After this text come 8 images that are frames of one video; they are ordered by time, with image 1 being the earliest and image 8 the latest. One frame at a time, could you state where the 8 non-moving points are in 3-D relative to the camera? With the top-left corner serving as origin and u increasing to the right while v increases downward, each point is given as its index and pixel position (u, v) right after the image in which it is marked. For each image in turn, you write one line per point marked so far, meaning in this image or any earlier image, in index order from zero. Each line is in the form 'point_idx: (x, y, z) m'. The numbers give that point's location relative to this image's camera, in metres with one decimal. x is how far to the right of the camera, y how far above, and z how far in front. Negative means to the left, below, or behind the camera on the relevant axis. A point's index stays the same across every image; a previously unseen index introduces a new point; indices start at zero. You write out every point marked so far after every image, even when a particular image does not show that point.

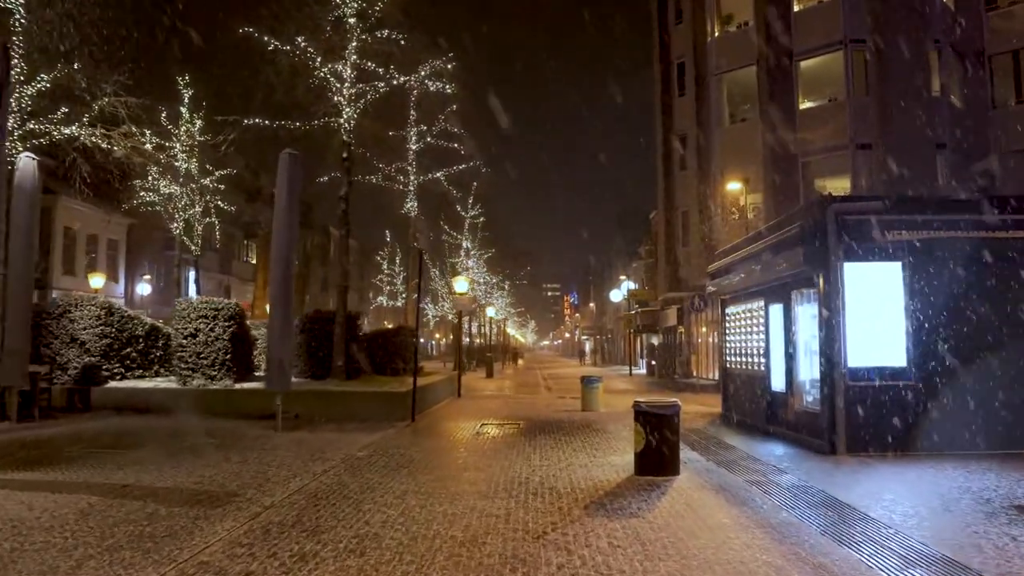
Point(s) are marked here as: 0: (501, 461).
0: (-0.1, -2.3, +10.6) m
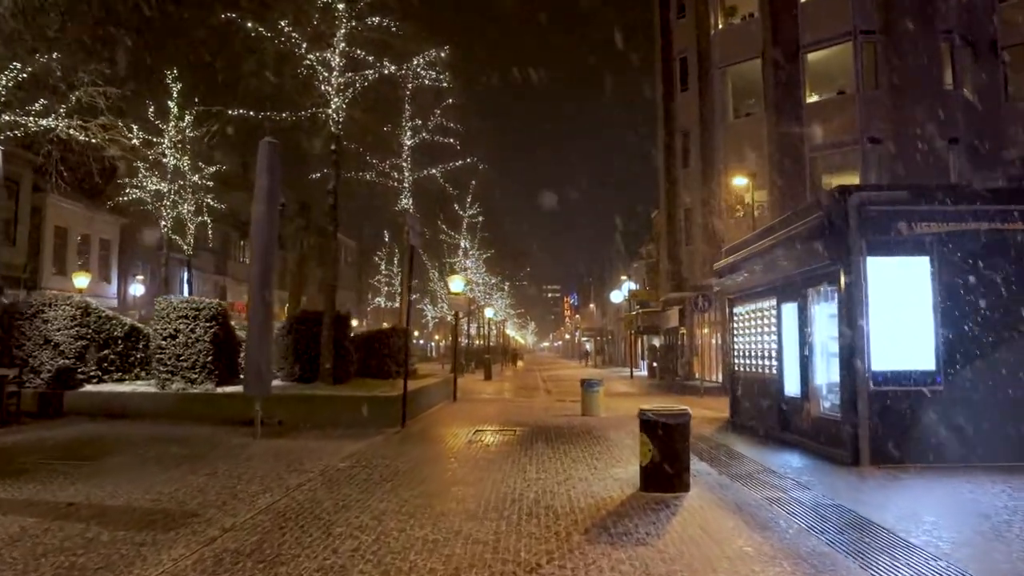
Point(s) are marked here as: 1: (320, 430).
0: (-0.2, -2.3, +9.7) m
1: (-3.6, -2.6, +14.9) m
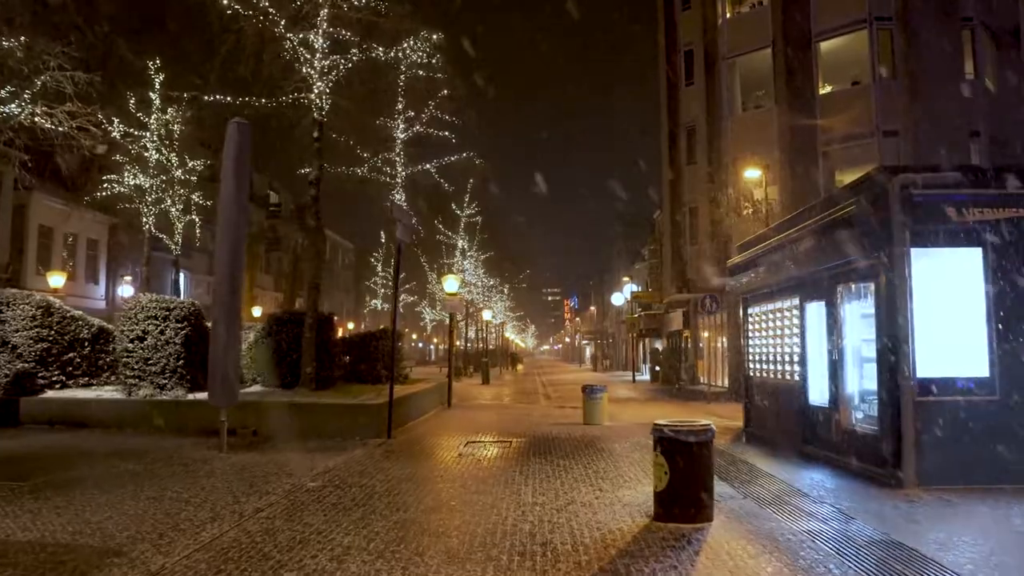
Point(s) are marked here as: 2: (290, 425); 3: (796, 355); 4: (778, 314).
0: (-0.3, -2.2, +8.4) m
1: (-3.6, -2.6, +13.6) m
2: (-4.0, -2.5, +14.6) m
3: (+4.5, -1.0, +12.5) m
4: (+4.5, -0.4, +13.7) m
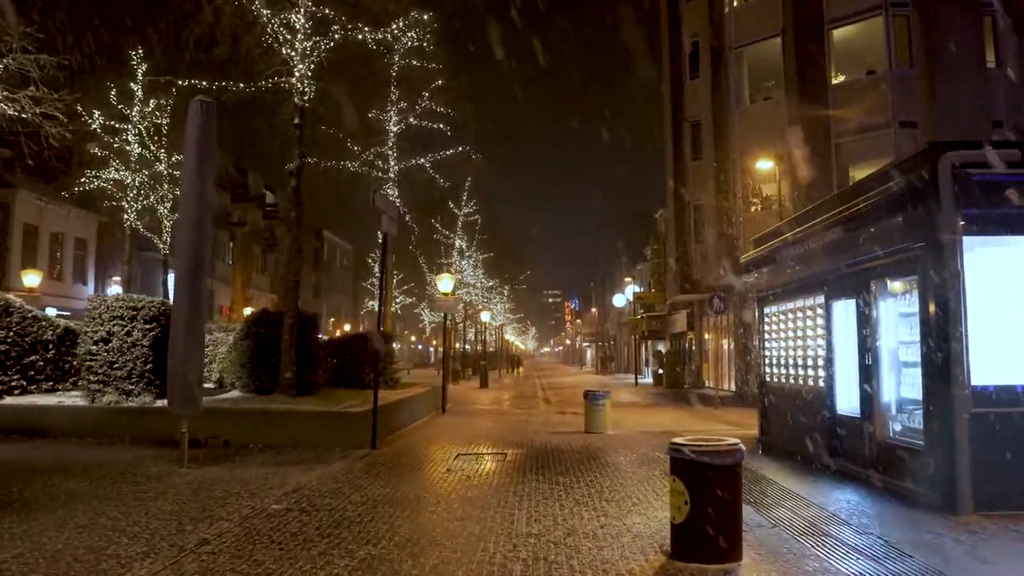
0: (-0.4, -2.2, +7.2) m
1: (-3.7, -2.6, +12.4) m
2: (-4.1, -2.5, +13.4) m
3: (+4.4, -1.0, +11.3) m
4: (+4.5, -0.4, +12.5) m
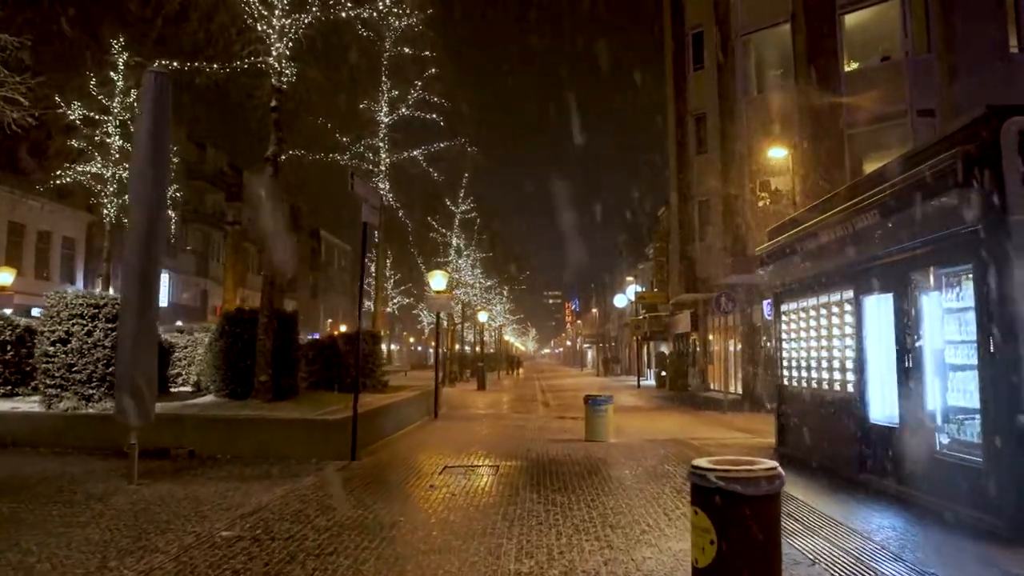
0: (-0.5, -2.1, +6.0) m
1: (-3.8, -2.5, +11.2) m
2: (-4.2, -2.4, +12.2) m
3: (+4.3, -0.9, +10.1) m
4: (+4.4, -0.3, +11.3) m
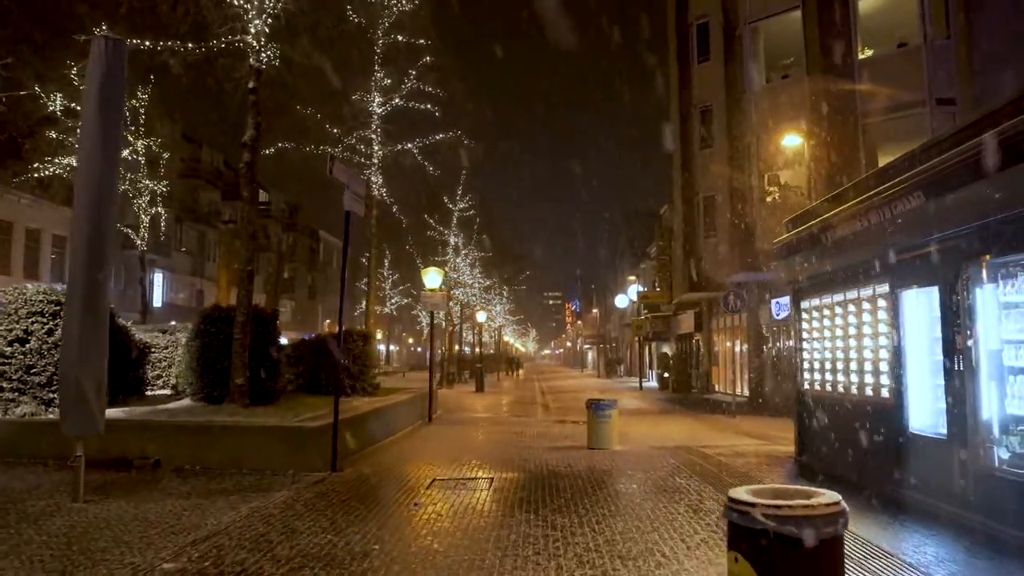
0: (-0.5, -2.0, +5.0) m
1: (-3.9, -2.4, +10.2) m
2: (-4.3, -2.3, +11.1) m
3: (+4.2, -0.8, +9.1) m
4: (+4.3, -0.2, +10.2) m
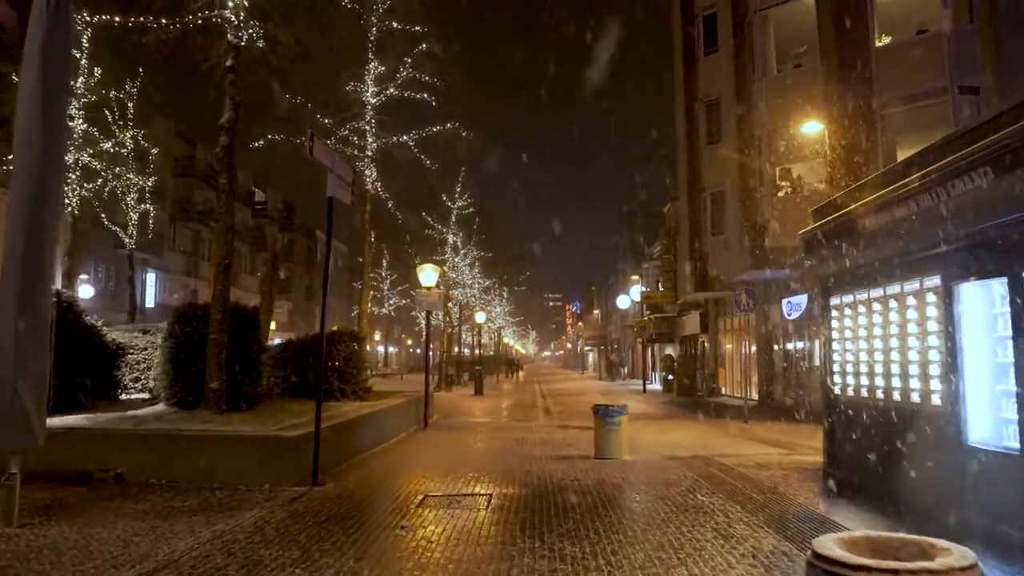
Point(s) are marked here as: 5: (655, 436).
0: (-0.5, -1.9, +3.9) m
1: (-3.9, -2.3, +9.1) m
2: (-4.3, -2.2, +10.1) m
3: (+4.2, -0.8, +8.0) m
4: (+4.3, -0.2, +9.2) m
5: (+2.9, -3.0, +16.0) m
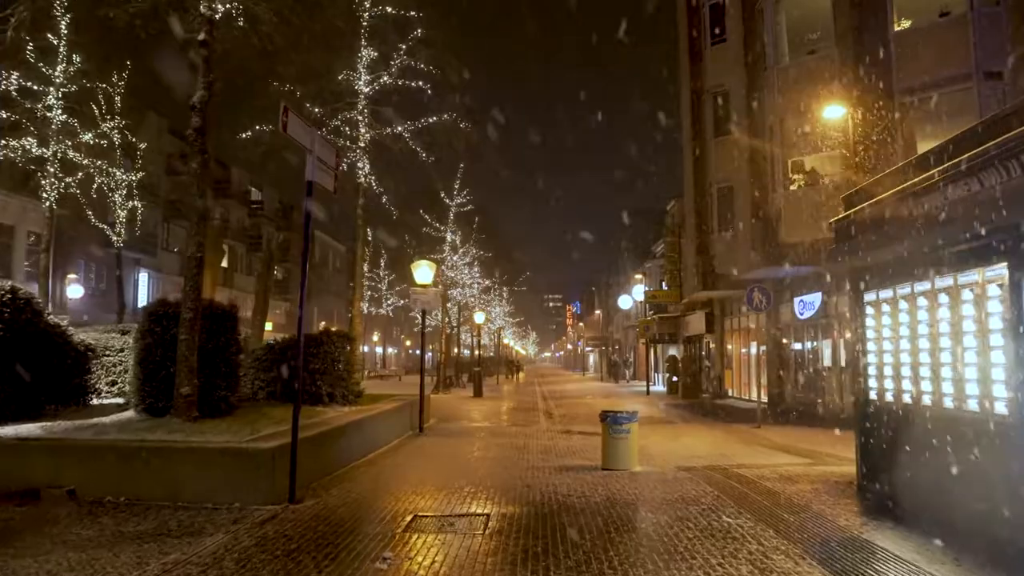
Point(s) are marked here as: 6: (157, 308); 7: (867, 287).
0: (-0.5, -1.8, +2.8) m
1: (-3.9, -2.3, +8.0) m
2: (-4.3, -2.2, +9.0) m
3: (+4.2, -0.7, +6.9) m
4: (+4.3, -0.1, +8.1) m
5: (+2.9, -2.9, +14.9) m
6: (-5.3, -0.3, +11.8) m
7: (+4.3, 0.0, +9.6) m
